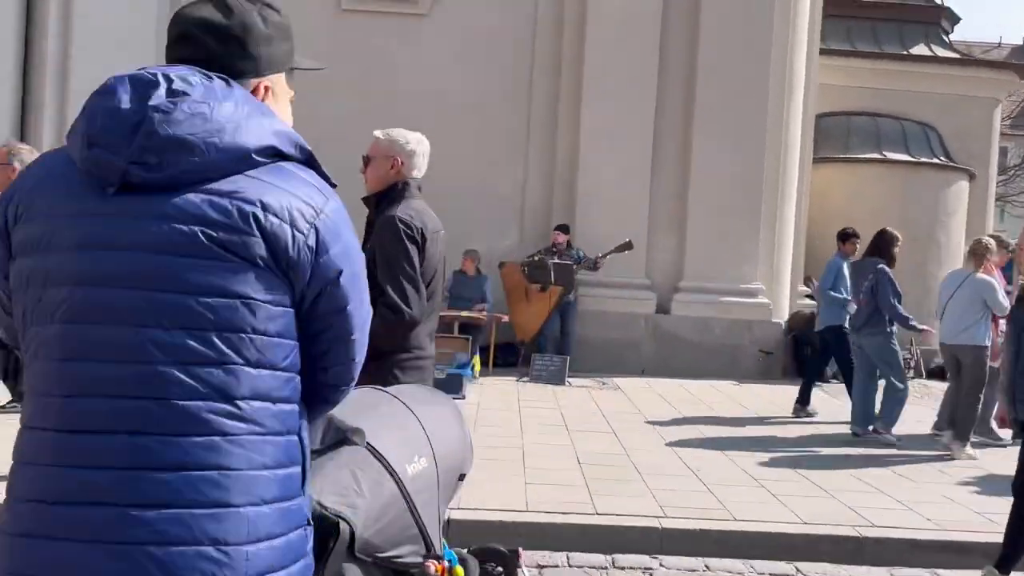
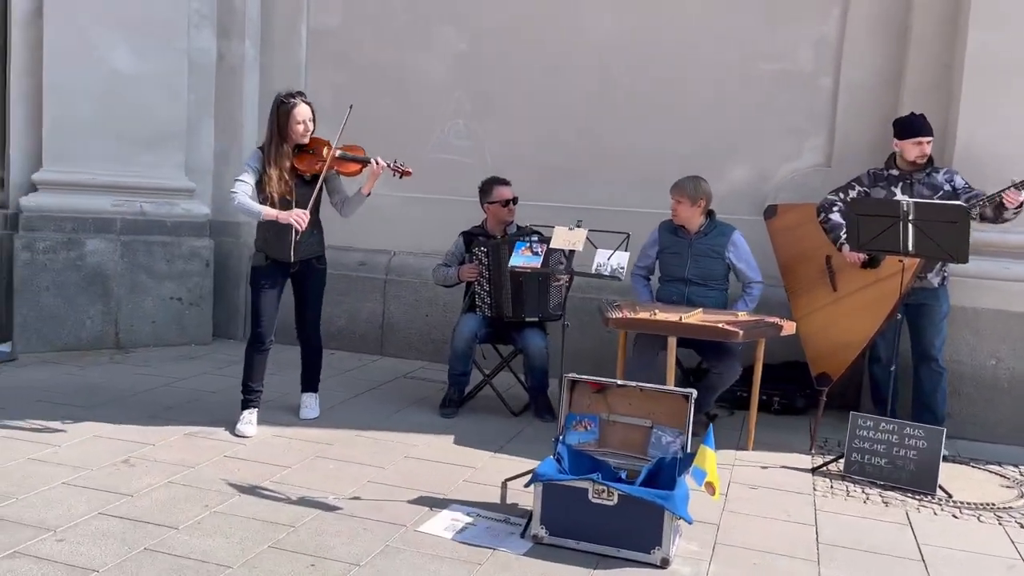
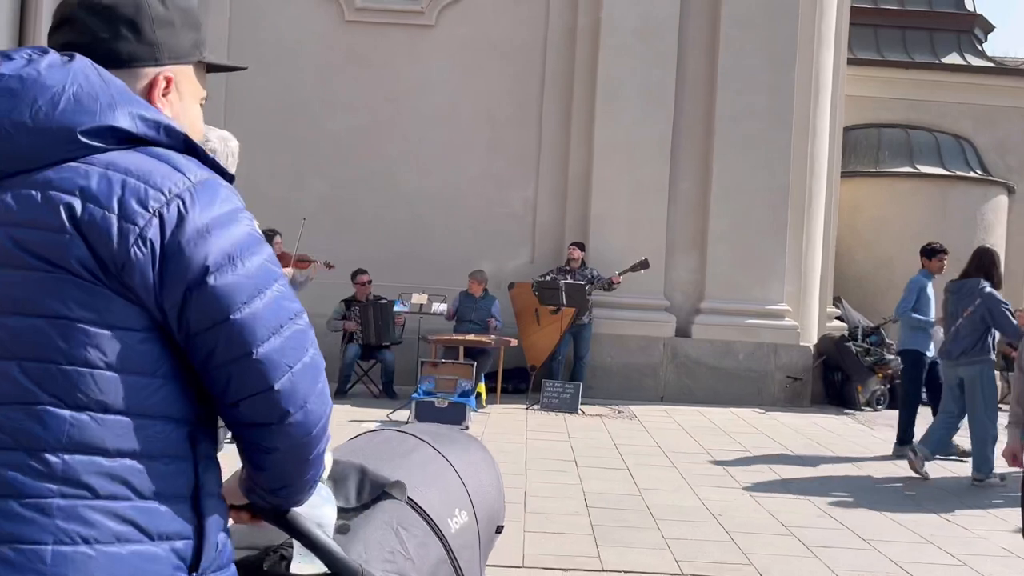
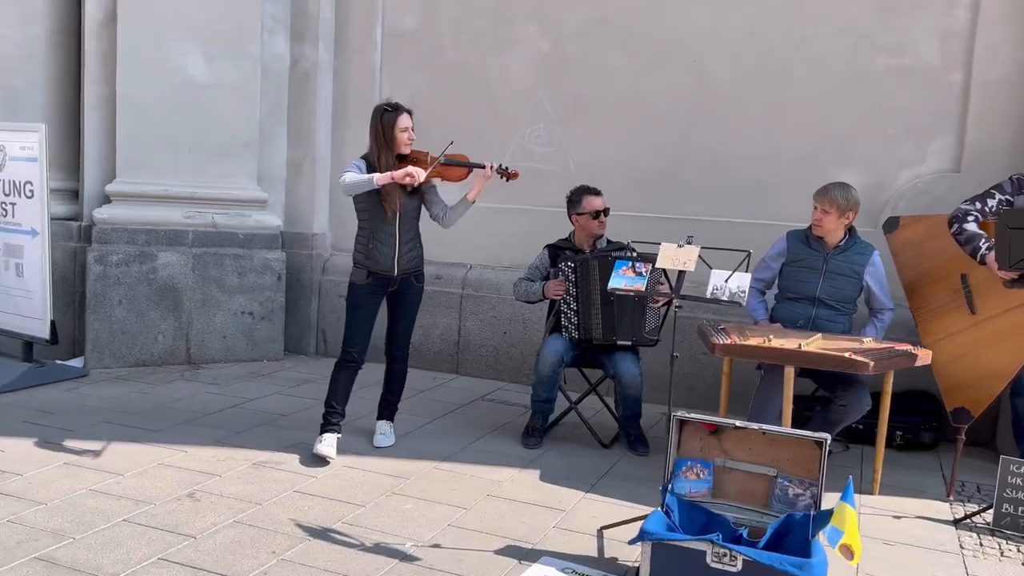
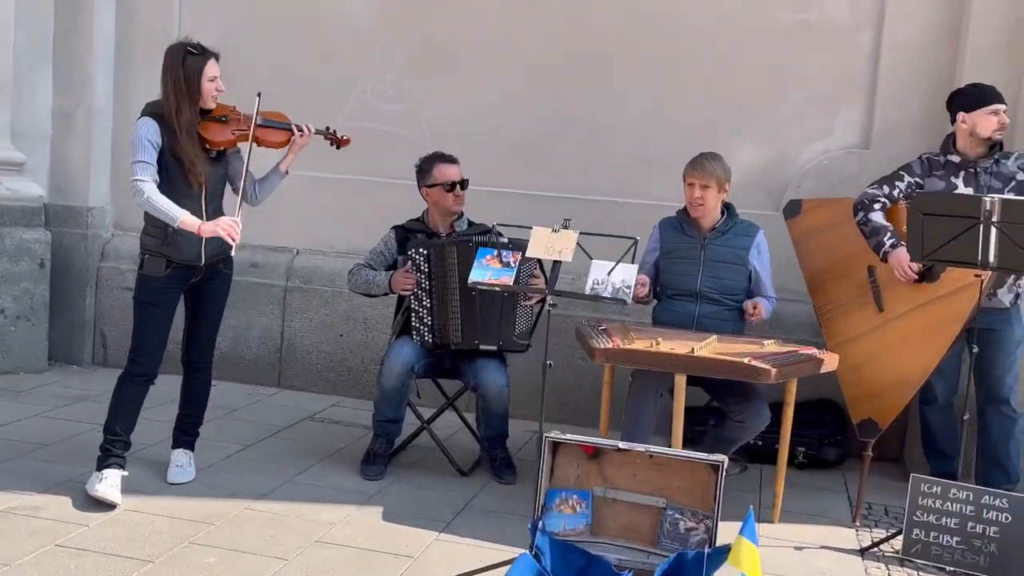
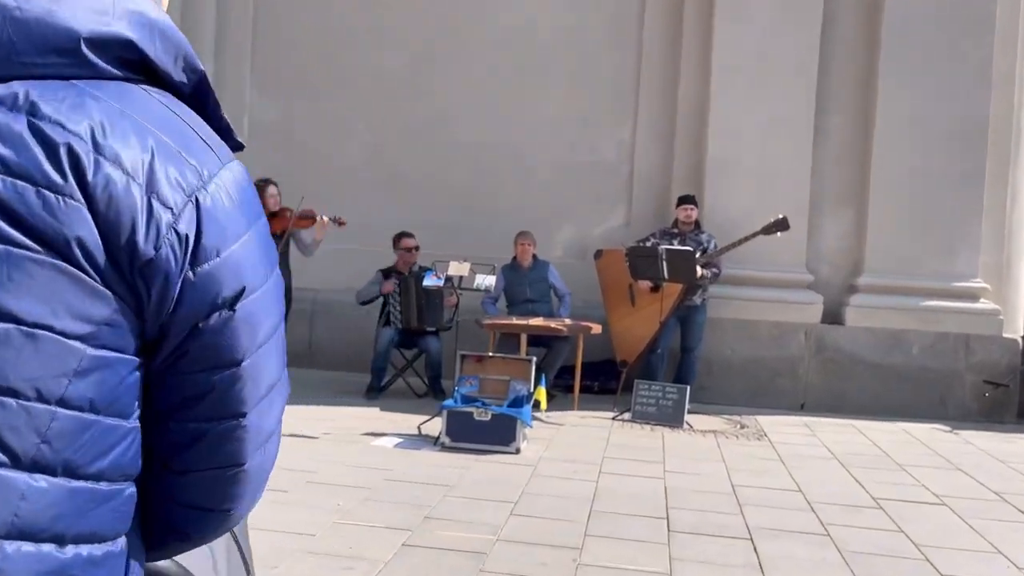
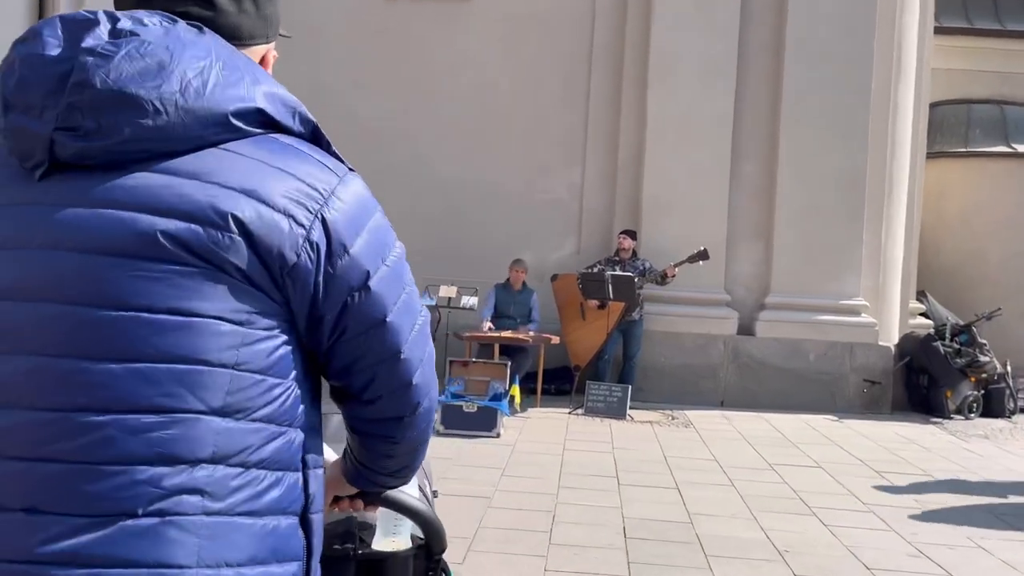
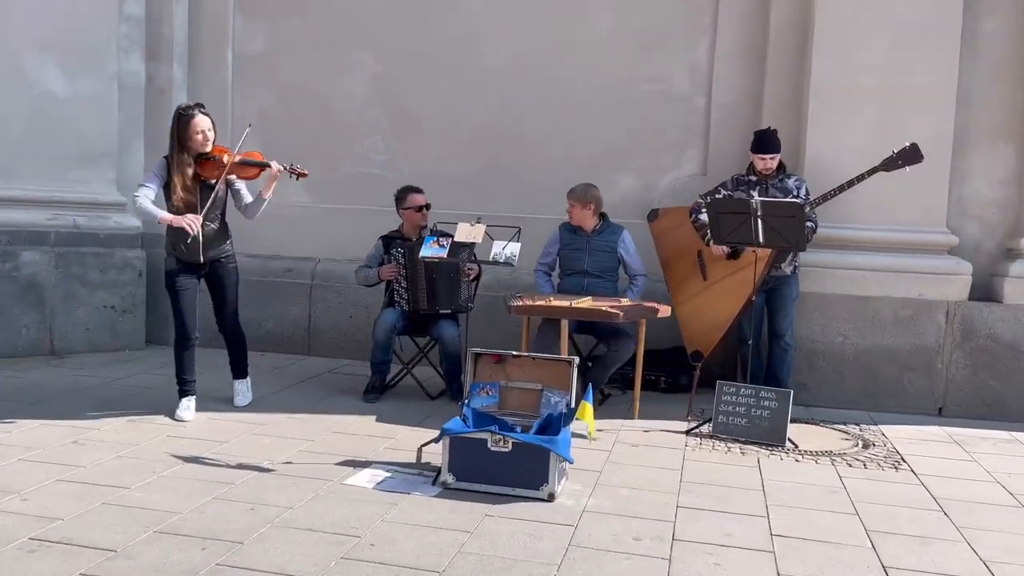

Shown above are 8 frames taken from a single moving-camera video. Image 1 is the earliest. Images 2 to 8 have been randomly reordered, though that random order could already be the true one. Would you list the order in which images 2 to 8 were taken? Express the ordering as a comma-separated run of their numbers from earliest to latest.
3, 7, 6, 8, 2, 4, 5
